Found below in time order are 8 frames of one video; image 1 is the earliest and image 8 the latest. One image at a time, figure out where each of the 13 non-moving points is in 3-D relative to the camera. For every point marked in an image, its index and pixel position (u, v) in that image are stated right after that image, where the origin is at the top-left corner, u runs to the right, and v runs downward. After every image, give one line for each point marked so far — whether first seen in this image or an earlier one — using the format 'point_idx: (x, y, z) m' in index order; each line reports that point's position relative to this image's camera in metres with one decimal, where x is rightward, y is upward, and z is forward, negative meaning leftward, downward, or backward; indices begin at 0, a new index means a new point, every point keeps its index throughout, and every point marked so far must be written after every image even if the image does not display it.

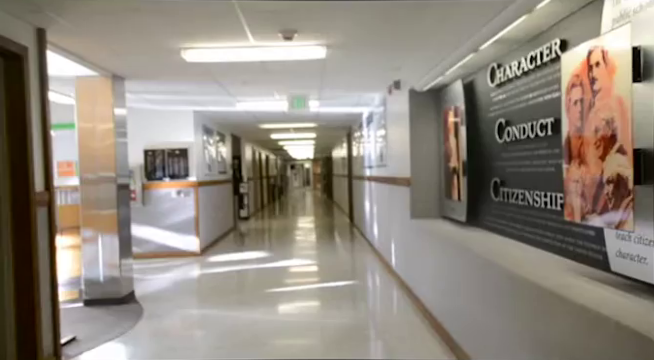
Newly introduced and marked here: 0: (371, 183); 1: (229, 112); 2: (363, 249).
0: (+0.8, -0.1, +8.4) m
1: (-1.7, +1.2, +8.5) m
2: (+0.7, -1.3, +9.3) m
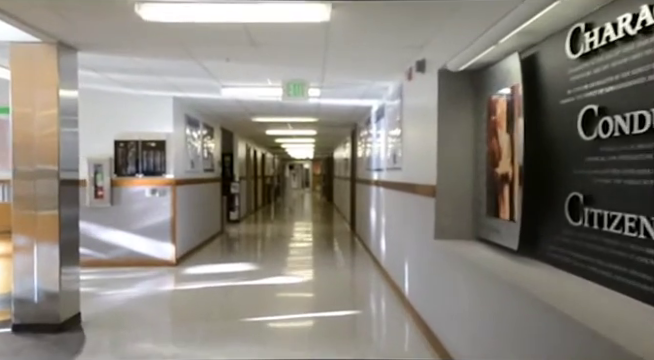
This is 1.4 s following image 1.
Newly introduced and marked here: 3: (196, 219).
0: (+0.8, -0.1, +7.3) m
1: (-1.7, +1.3, +7.4) m
2: (+0.6, -1.4, +8.1) m
3: (-2.4, -0.7, +8.6) m
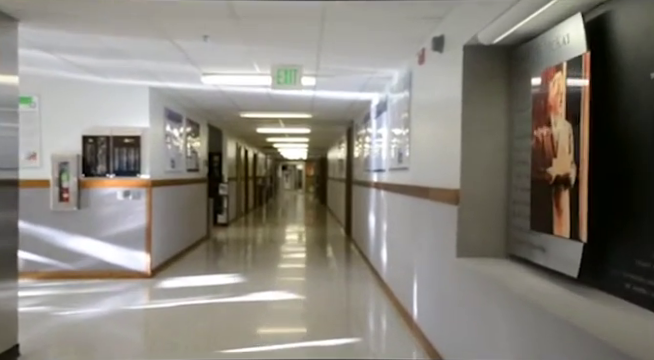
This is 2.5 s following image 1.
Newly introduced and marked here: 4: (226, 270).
0: (+0.7, -0.2, +6.5) m
1: (-1.8, +1.2, +6.6) m
2: (+0.6, -1.5, +7.3) m
3: (-2.5, -0.7, +7.8) m
4: (-1.6, -1.4, +7.6) m
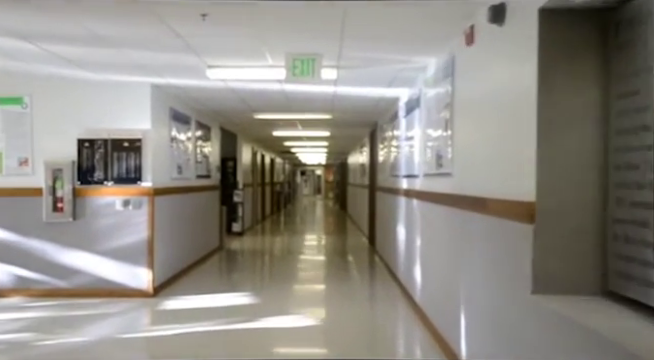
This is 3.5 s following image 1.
0: (+1.0, -0.2, +5.7) m
1: (-1.5, +1.1, +5.9) m
2: (+0.9, -1.5, +6.5) m
3: (-2.2, -0.9, +7.1) m
4: (-1.3, -1.5, +6.8) m
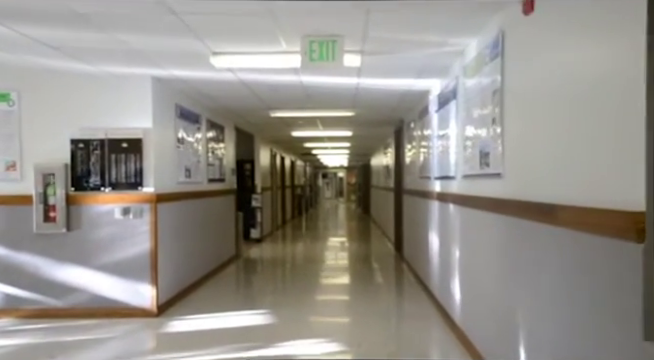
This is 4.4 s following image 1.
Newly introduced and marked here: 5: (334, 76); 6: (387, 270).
0: (+1.2, -0.3, +4.9) m
1: (-1.2, +1.1, +5.2) m
2: (+1.2, -1.6, +5.7) m
3: (-1.9, -0.9, +6.5) m
4: (-1.0, -1.6, +6.2) m
5: (+0.1, +1.1, +5.1) m
6: (+1.1, -1.6, +8.6) m
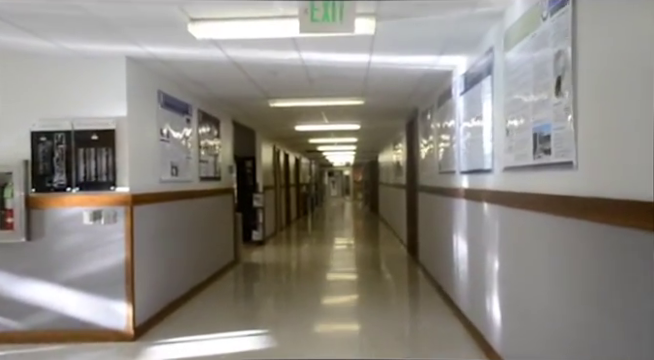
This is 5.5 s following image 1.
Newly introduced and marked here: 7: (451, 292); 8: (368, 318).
0: (+1.3, -0.2, +4.1) m
1: (-1.2, +1.1, +4.4) m
2: (+1.3, -1.5, +4.9) m
3: (-1.8, -0.9, +5.7) m
4: (-0.9, -1.5, +5.4) m
5: (+0.1, +1.1, +4.3) m
6: (+1.2, -1.5, +7.7) m
7: (+1.5, -1.3, +5.6) m
8: (+0.5, -1.6, +5.4) m
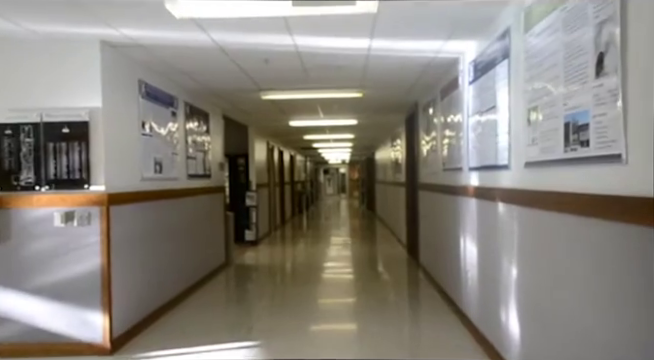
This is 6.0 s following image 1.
0: (+1.3, -0.2, +3.7) m
1: (-1.2, +1.1, +4.0) m
2: (+1.2, -1.5, +4.5) m
3: (-1.8, -0.9, +5.3) m
4: (-0.9, -1.5, +5.0) m
5: (+0.1, +1.2, +3.9) m
6: (+1.1, -1.5, +7.4) m
7: (+1.4, -1.3, +5.2) m
8: (+0.4, -1.5, +5.0) m
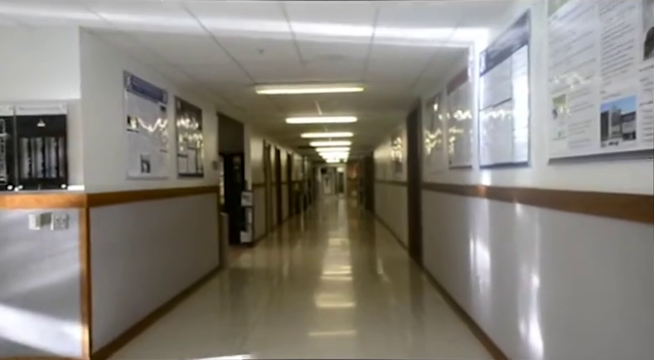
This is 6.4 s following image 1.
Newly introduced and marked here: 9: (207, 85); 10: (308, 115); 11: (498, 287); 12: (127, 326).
0: (+1.3, -0.2, +3.4) m
1: (-1.2, +1.2, +3.7) m
2: (+1.2, -1.5, +4.2) m
3: (-1.8, -0.9, +4.9) m
4: (-0.9, -1.5, +4.6) m
5: (+0.1, +1.2, +3.6) m
6: (+1.1, -1.5, +7.0) m
7: (+1.4, -1.3, +4.9) m
8: (+0.4, -1.5, +4.7) m
9: (-1.5, +1.2, +5.9) m
10: (-0.3, +1.2, +8.6) m
11: (+1.3, -0.8, +3.6) m
12: (-1.8, -1.3, +4.4) m
